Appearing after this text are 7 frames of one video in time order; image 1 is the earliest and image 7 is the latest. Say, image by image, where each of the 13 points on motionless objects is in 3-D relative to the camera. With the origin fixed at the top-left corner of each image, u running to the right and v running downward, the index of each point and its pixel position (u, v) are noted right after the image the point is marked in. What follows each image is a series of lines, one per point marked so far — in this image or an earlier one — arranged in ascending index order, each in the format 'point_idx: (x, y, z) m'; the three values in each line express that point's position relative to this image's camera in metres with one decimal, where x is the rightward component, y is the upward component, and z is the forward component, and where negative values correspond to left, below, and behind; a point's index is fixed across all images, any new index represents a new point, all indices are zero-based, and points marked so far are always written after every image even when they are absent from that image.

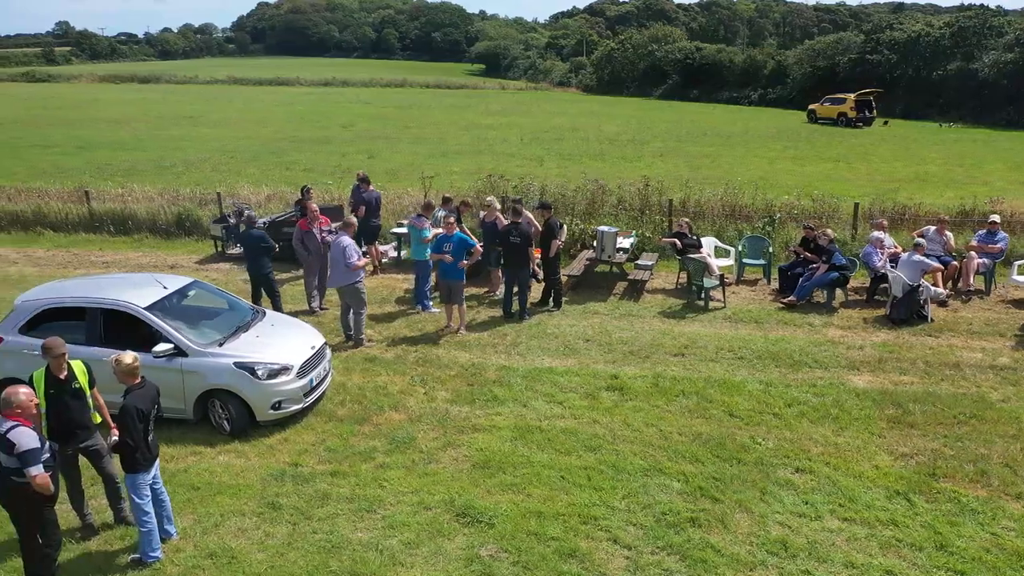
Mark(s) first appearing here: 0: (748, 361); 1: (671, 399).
0: (+2.7, -0.9, +9.6) m
1: (+1.7, -1.2, +8.6) m
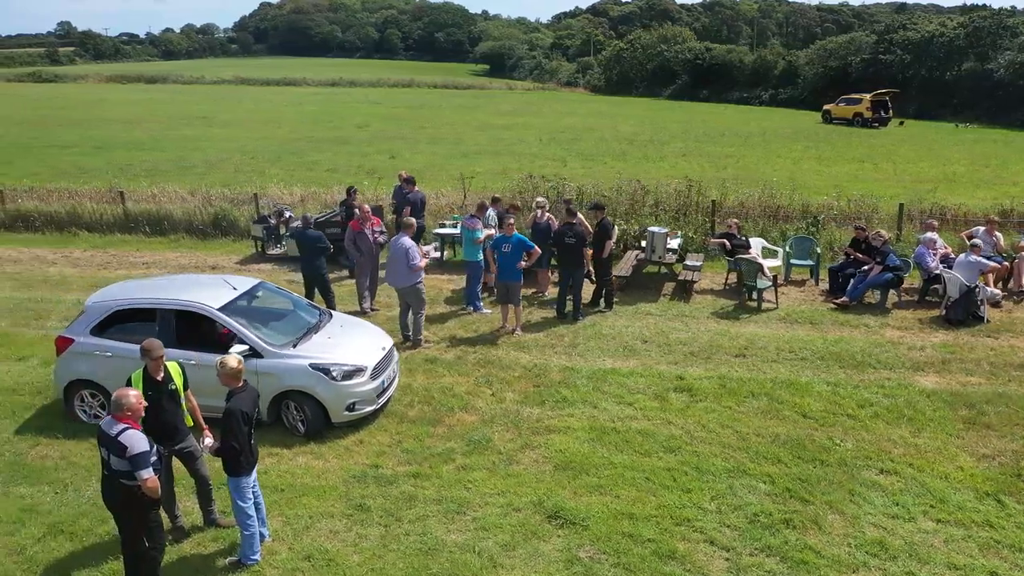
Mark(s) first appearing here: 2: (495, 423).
0: (+3.5, -0.9, +9.6) m
1: (+2.4, -1.2, +8.6) m
2: (-0.2, -1.4, +8.3) m
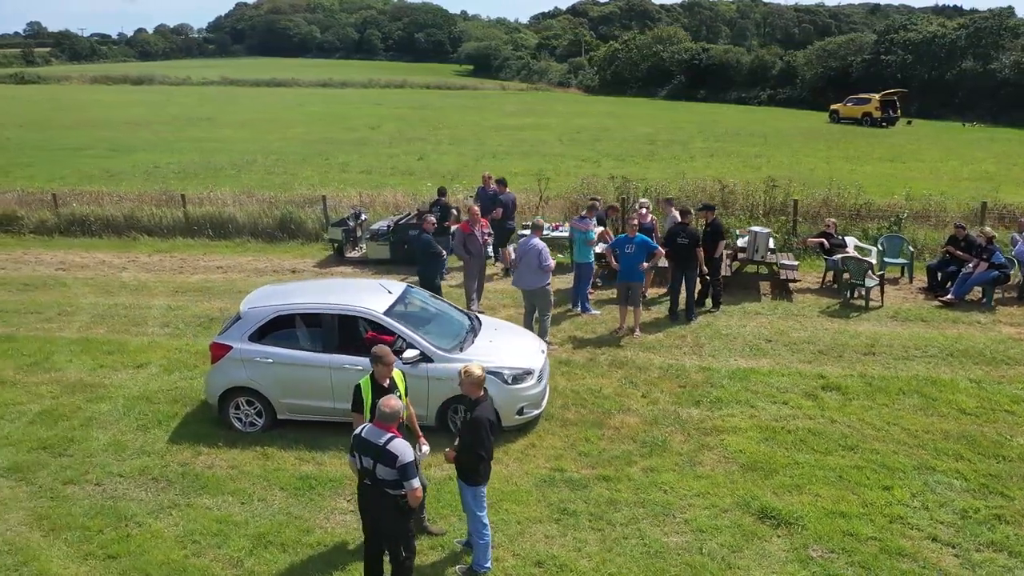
0: (+5.1, -0.8, +9.7) m
1: (+4.1, -1.2, +8.7) m
2: (+1.5, -1.4, +8.3) m
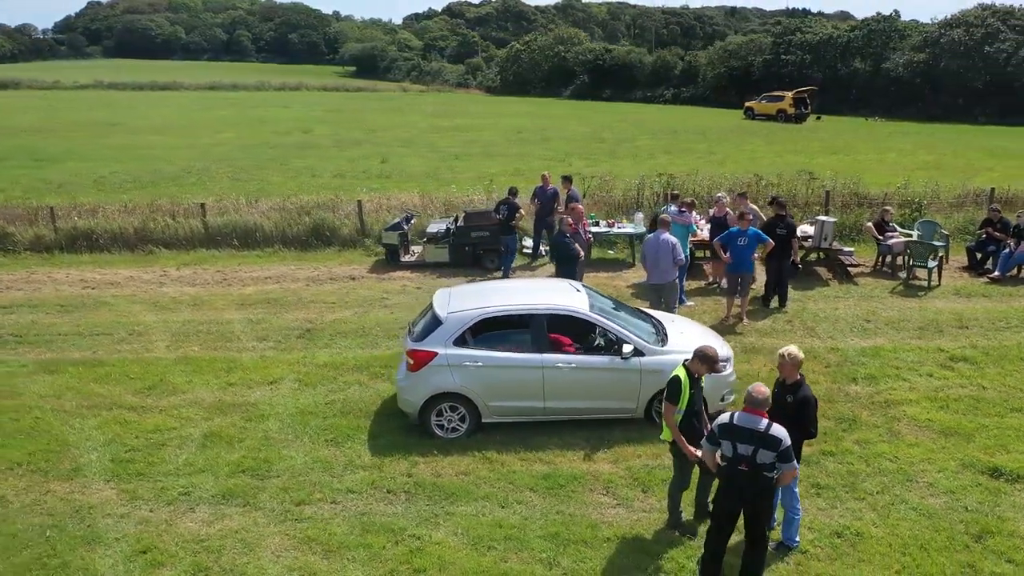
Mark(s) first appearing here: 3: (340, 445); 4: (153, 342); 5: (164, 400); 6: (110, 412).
0: (+6.8, -0.5, +10.8) m
1: (+6.0, -0.9, +9.7) m
2: (+3.5, -1.2, +8.9) m
3: (-1.7, -1.6, +8.3) m
4: (-4.9, -0.8, +11.3) m
5: (-4.0, -1.3, +9.4) m
6: (-4.4, -1.4, +9.2) m
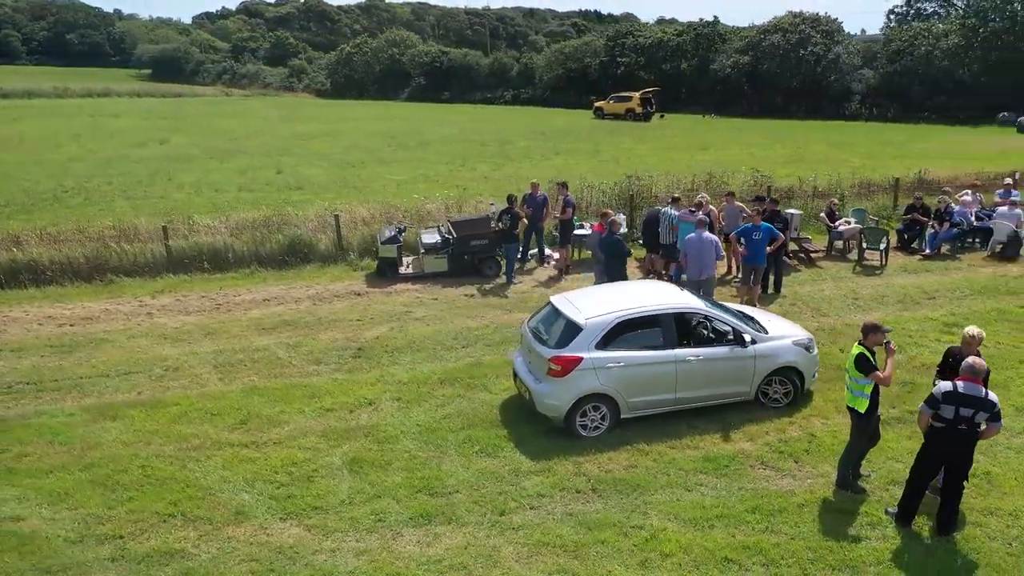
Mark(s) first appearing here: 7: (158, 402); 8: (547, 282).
0: (+7.4, -0.1, +13.0) m
1: (+6.9, -0.5, +11.7) m
2: (+4.7, -1.0, +10.3) m
3: (-0.2, -1.7, +8.5) m
4: (-4.1, -1.2, +10.7) m
5: (-2.7, -1.6, +9.1) m
6: (-3.0, -1.7, +8.8) m
7: (-4.3, -1.4, +9.9) m
8: (+0.6, +0.1, +14.4) m
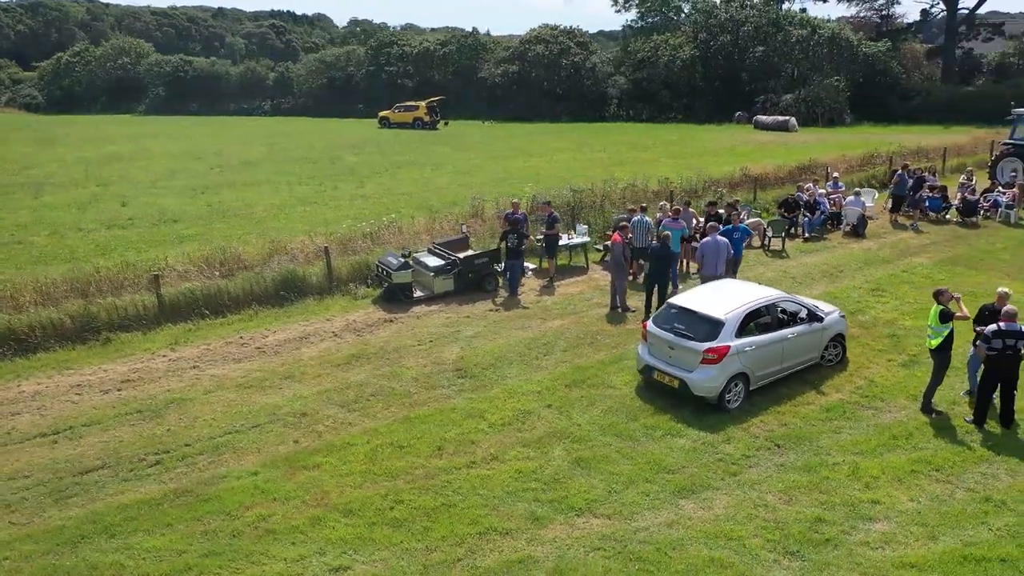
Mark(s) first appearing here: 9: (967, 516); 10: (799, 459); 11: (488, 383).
0: (+7.5, +0.5, +17.2) m
1: (+7.5, 0.0, +15.8) m
2: (+6.0, -0.7, +13.8) m
3: (+2.1, -1.9, +10.3) m
4: (-2.3, -1.7, +11.0) m
5: (-0.4, -2.0, +10.0) m
6: (-0.6, -2.2, +9.6) m
7: (-2.2, -2.0, +10.2) m
8: (+0.6, 0.0, +16.1) m
9: (+4.7, -2.4, +8.5) m
10: (+3.4, -2.0, +9.7) m
11: (-0.4, -1.4, +11.9) m
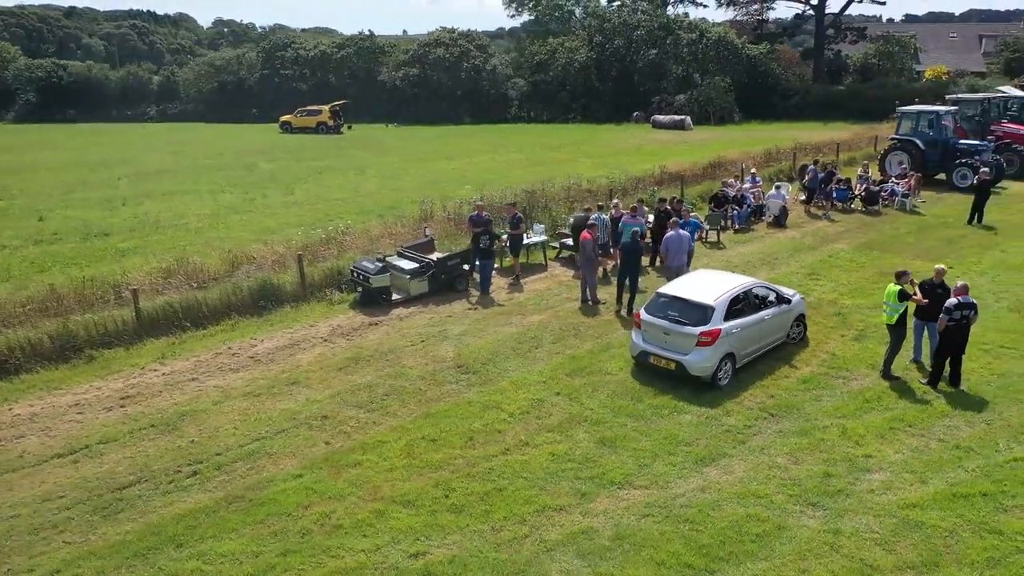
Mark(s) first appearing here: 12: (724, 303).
0: (+6.6, +0.8, +18.9) m
1: (+6.8, +0.4, +17.5) m
2: (+5.6, -0.4, +15.3) m
3: (+2.4, -1.7, +11.4) m
4: (-2.1, -1.8, +11.4) m
5: (-0.1, -2.0, +10.7) m
6: (-0.2, -2.1, +10.2) m
7: (-1.9, -2.0, +10.6) m
8: (0.0, 0.0, +16.8) m
9: (+5.3, -2.1, +10.0) m
10: (+3.8, -1.8, +11.0) m
11: (-0.3, -1.4, +12.6) m
12: (+3.1, -0.2, +12.0) m
